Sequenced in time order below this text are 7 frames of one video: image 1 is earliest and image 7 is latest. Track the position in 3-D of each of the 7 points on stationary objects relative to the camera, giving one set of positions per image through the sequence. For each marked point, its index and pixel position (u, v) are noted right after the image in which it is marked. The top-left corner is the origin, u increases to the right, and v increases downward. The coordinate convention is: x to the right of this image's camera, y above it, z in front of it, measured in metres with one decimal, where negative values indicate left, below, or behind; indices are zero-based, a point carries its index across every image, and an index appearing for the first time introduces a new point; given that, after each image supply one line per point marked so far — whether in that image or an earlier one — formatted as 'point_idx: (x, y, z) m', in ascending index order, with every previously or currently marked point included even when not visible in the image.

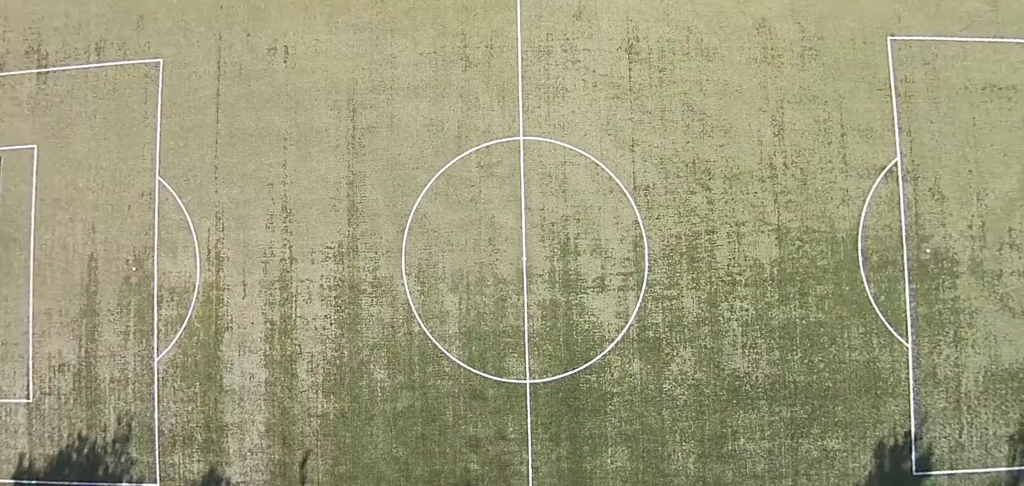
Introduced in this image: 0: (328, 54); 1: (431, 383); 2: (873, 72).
0: (-2.1, +2.1, +6.9) m
1: (-0.9, -1.5, +6.6) m
2: (+4.1, +1.9, +6.8) m
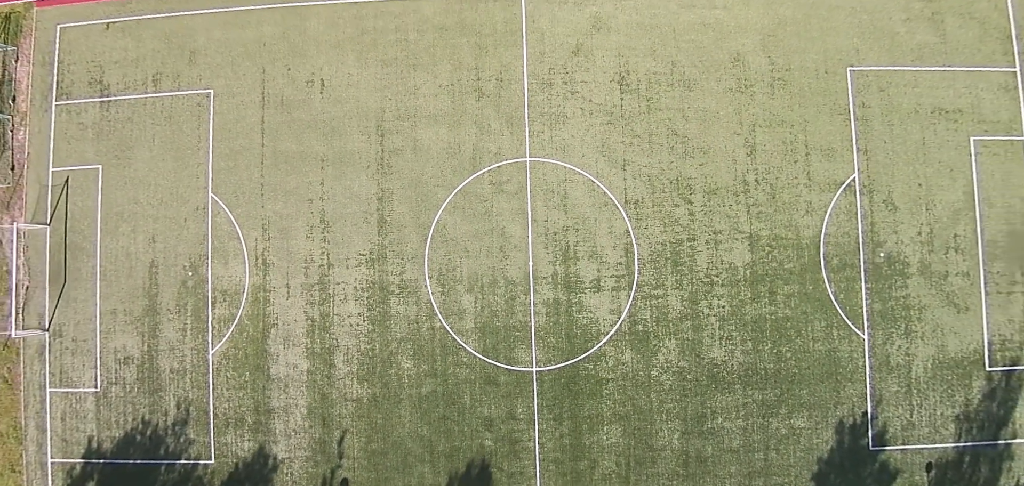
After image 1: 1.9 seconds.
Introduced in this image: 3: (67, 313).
0: (-2.0, +2.0, +7.9) m
1: (-0.7, -1.6, +7.6) m
2: (+4.2, +1.9, +7.8) m
3: (-6.1, -1.0, +8.3) m
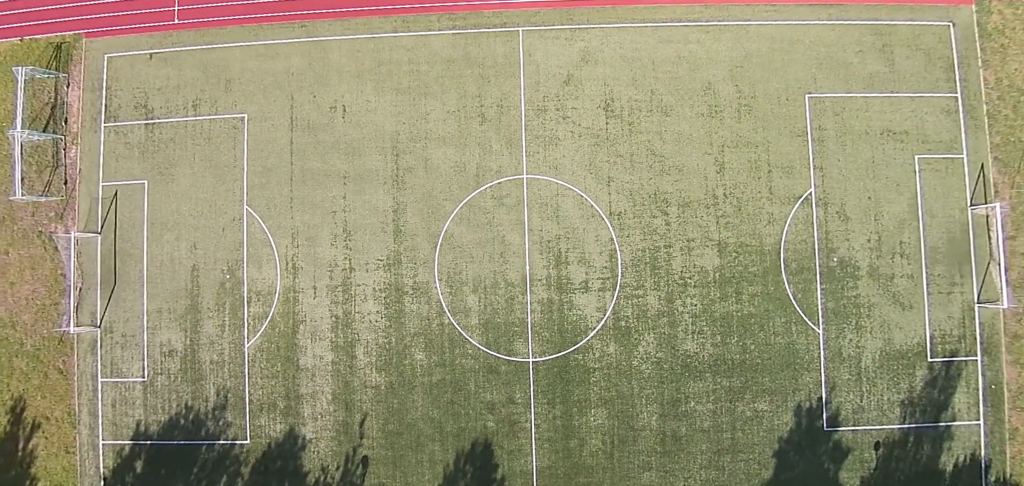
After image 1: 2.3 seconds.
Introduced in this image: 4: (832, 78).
0: (-2.0, +2.0, +9.0) m
1: (-0.8, -1.7, +8.6) m
2: (+4.1, +1.8, +8.9) m
3: (-6.1, -1.1, +9.3) m
4: (+4.8, +2.5, +9.0) m
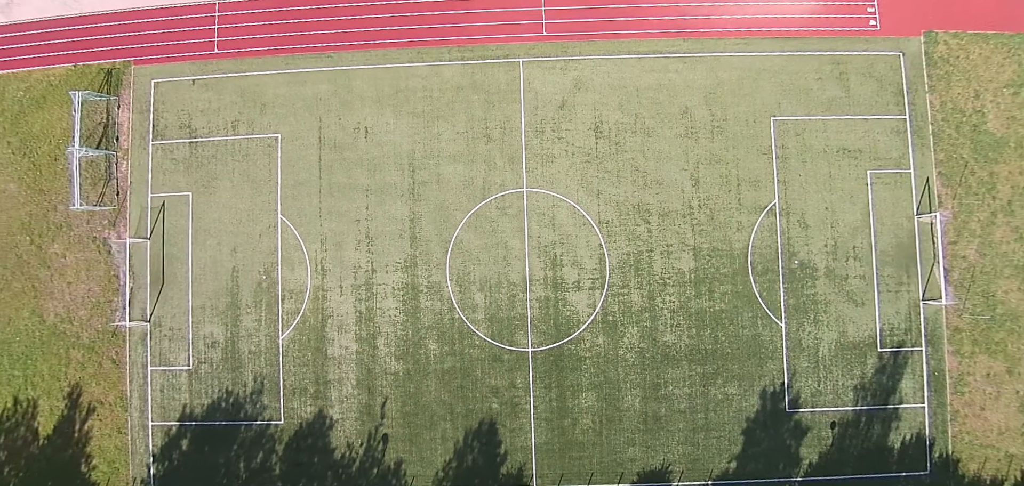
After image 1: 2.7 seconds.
0: (-2.0, +1.9, +10.2) m
1: (-0.7, -1.8, +9.9) m
2: (+4.2, +1.7, +10.1) m
3: (-6.1, -1.1, +10.5) m
4: (+4.8, +2.4, +10.3) m
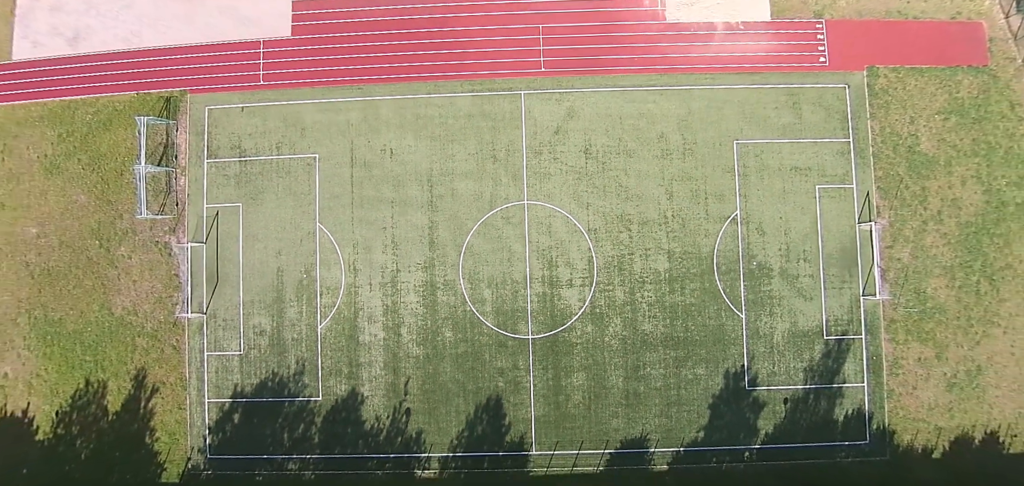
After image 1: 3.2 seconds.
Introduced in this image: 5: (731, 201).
0: (-1.9, +1.8, +12.1) m
1: (-0.7, -1.9, +11.7) m
2: (+4.2, +1.6, +12.0) m
3: (-6.0, -1.2, +12.4) m
4: (+4.9, +2.3, +12.1) m
5: (+4.3, +0.8, +11.9) m
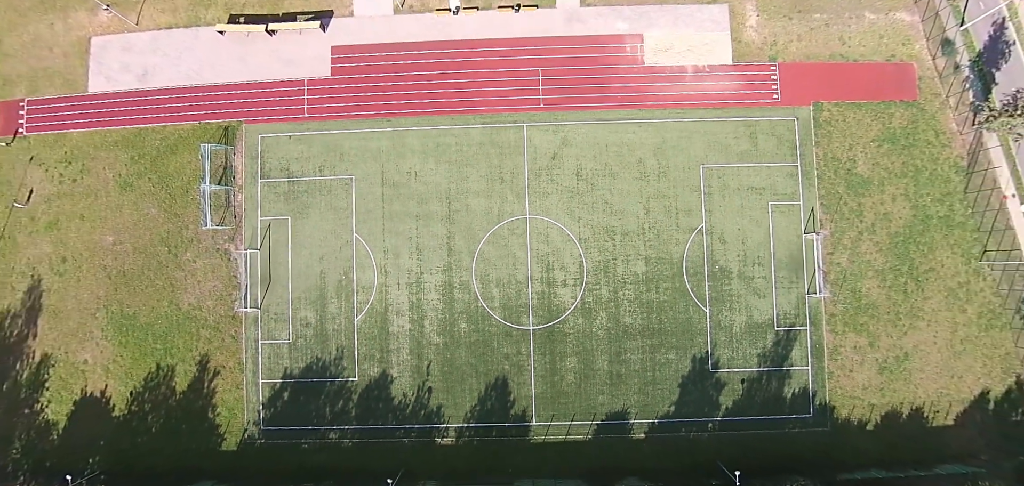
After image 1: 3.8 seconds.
0: (-1.8, +1.6, +14.5) m
1: (-0.6, -2.0, +14.2) m
2: (+4.3, +1.4, +14.4) m
3: (-5.9, -1.4, +14.8) m
4: (+5.0, +2.1, +14.6) m
5: (+4.4, +0.7, +14.4) m
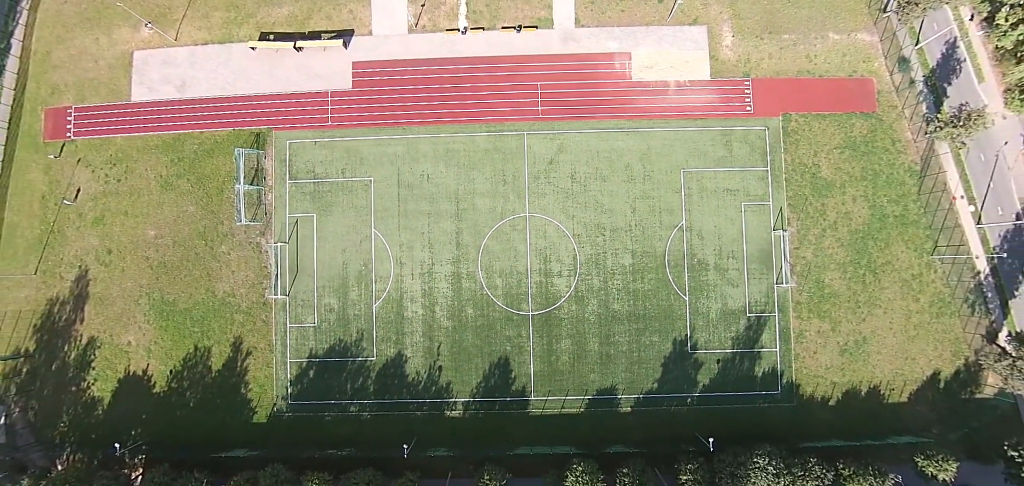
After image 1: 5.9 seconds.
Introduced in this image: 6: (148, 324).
0: (-1.8, +1.8, +16.3) m
1: (-0.5, -1.9, +16.0) m
2: (+4.4, +1.6, +16.2) m
3: (-5.9, -1.2, +16.6) m
4: (+5.0, +2.3, +16.4) m
5: (+4.5, +0.8, +16.2) m
6: (-10.3, -2.3, +17.1) m
